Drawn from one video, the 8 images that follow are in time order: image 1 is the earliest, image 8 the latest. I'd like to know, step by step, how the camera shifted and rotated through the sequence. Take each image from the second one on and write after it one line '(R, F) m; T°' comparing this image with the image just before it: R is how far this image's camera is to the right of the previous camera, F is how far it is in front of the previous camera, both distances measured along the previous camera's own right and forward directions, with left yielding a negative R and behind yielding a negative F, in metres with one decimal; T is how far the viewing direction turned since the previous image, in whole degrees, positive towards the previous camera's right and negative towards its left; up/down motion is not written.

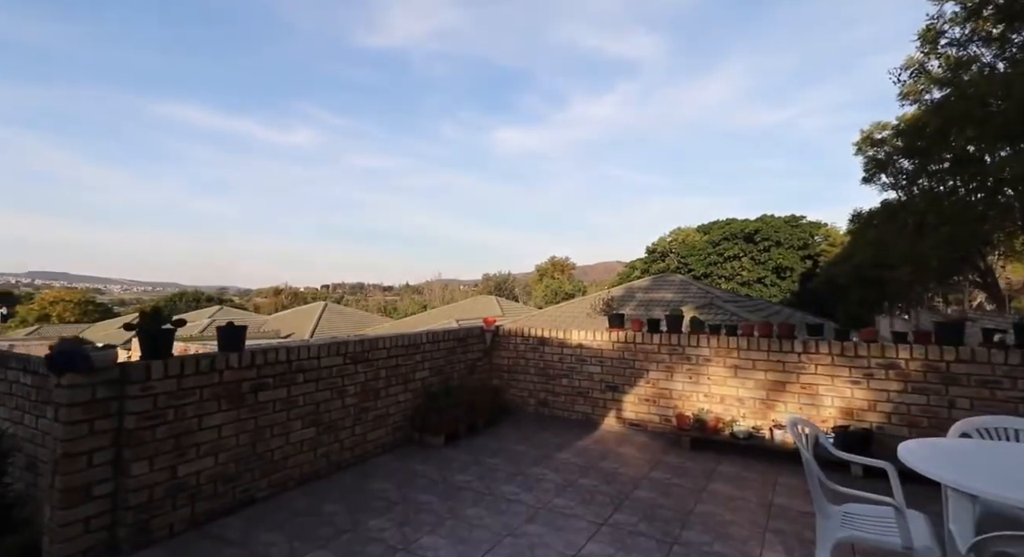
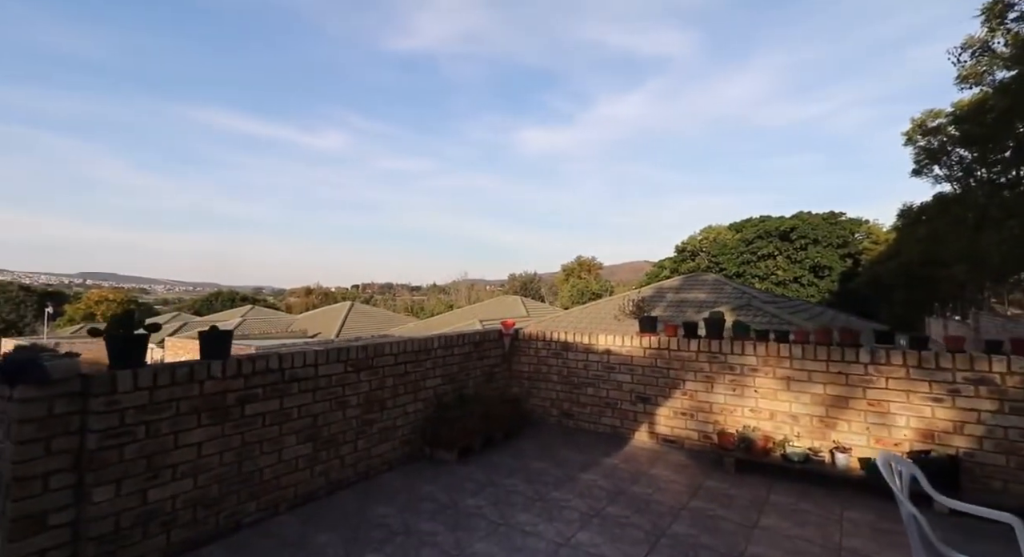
(+0.1, +0.5) m; -3°
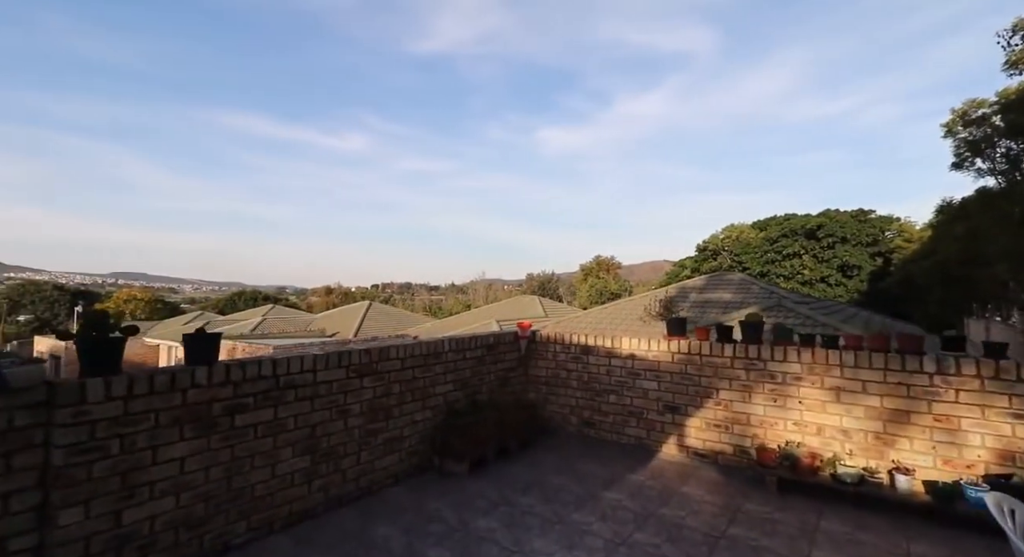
(0.0, +0.4) m; -2°
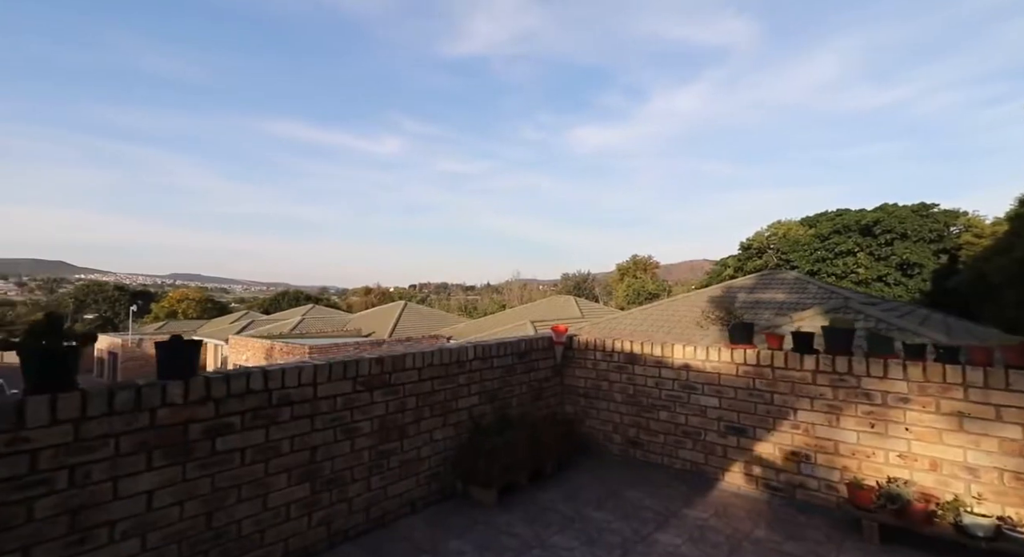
(0.0, +0.6) m; -4°
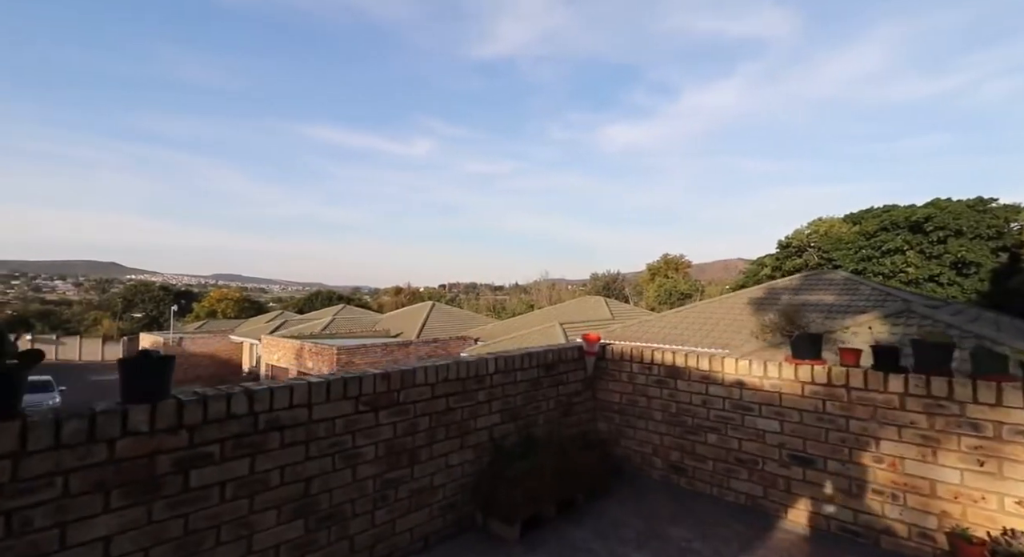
(0.0, +0.5) m; -3°
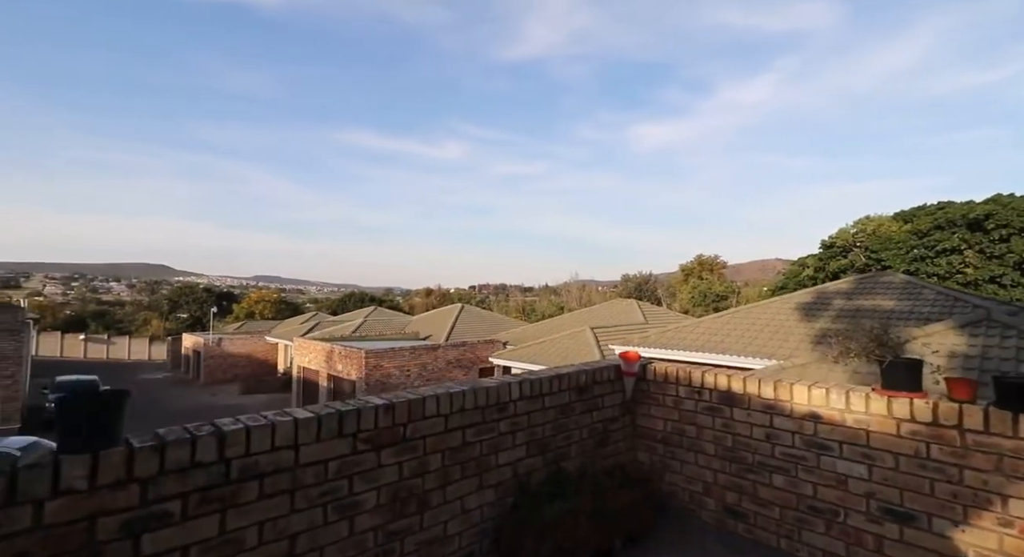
(0.0, +0.5) m; -3°
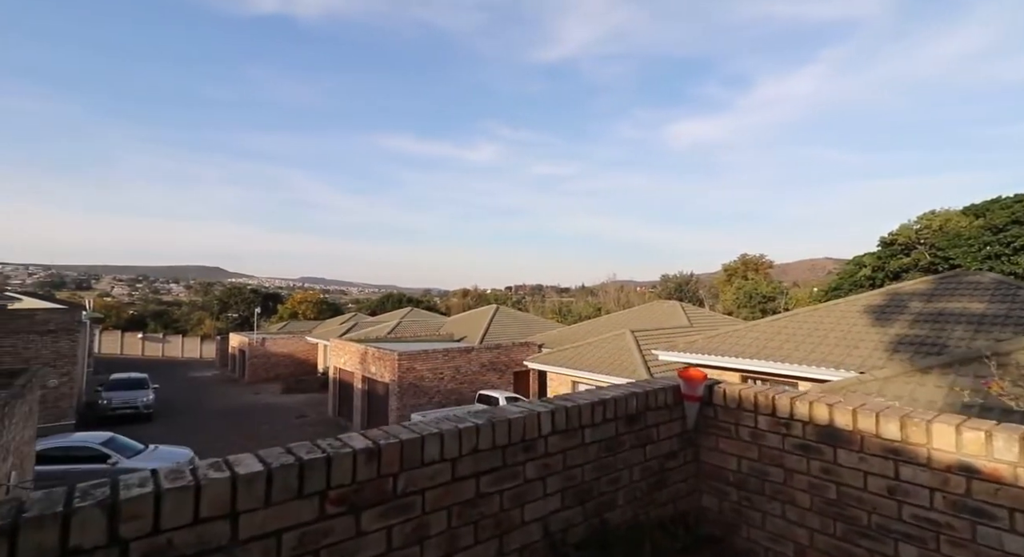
(0.0, +0.7) m; -4°
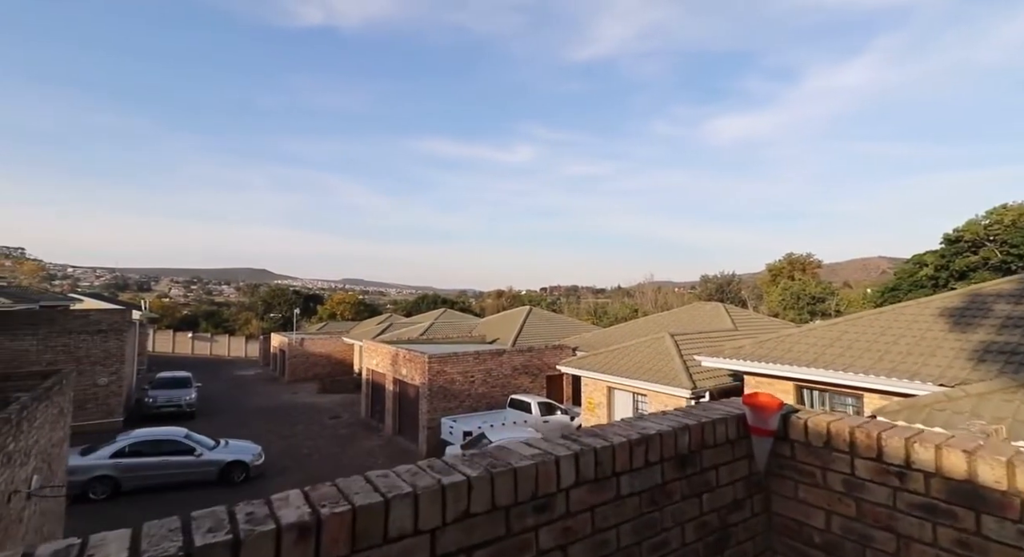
(+0.1, +0.6) m; -4°
